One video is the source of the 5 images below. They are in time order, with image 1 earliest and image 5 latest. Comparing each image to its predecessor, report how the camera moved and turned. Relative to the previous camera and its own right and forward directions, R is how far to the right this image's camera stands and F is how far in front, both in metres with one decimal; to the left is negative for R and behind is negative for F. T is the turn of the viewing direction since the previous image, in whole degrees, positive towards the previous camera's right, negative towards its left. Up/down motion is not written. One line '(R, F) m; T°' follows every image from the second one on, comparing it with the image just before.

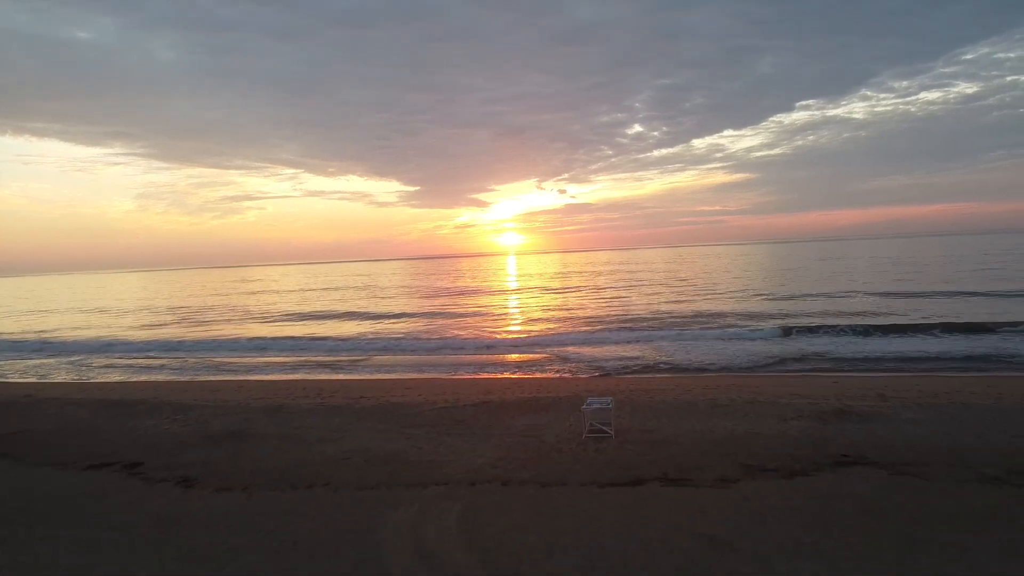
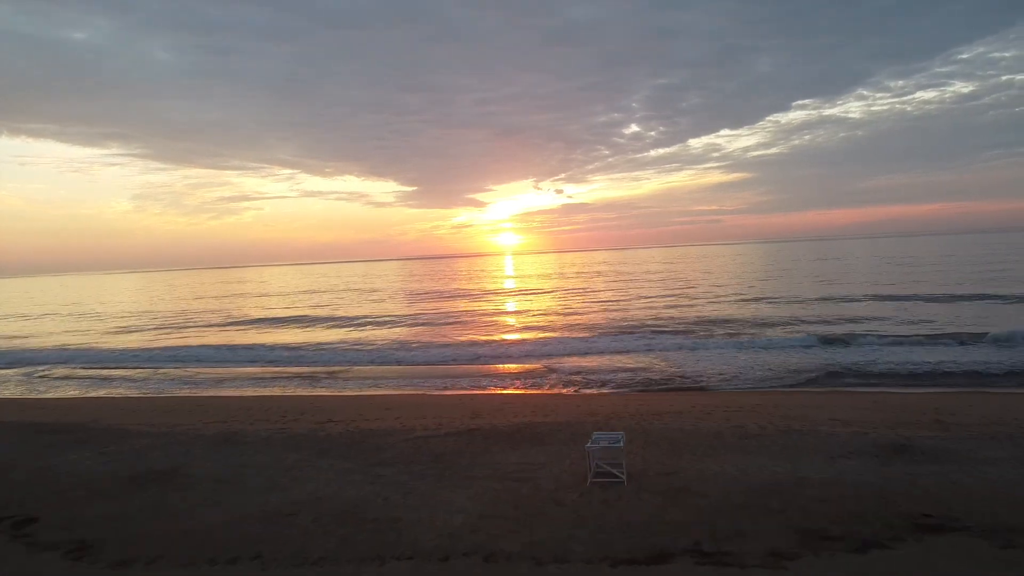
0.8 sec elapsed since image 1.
(+0.1, +1.4) m; 0°
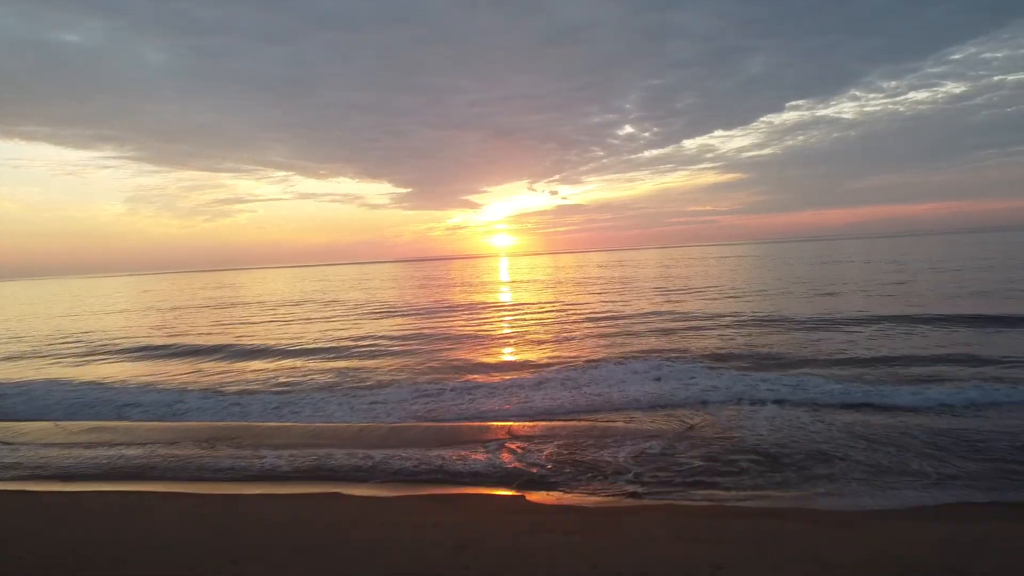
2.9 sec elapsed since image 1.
(+0.3, +4.6) m; 0°
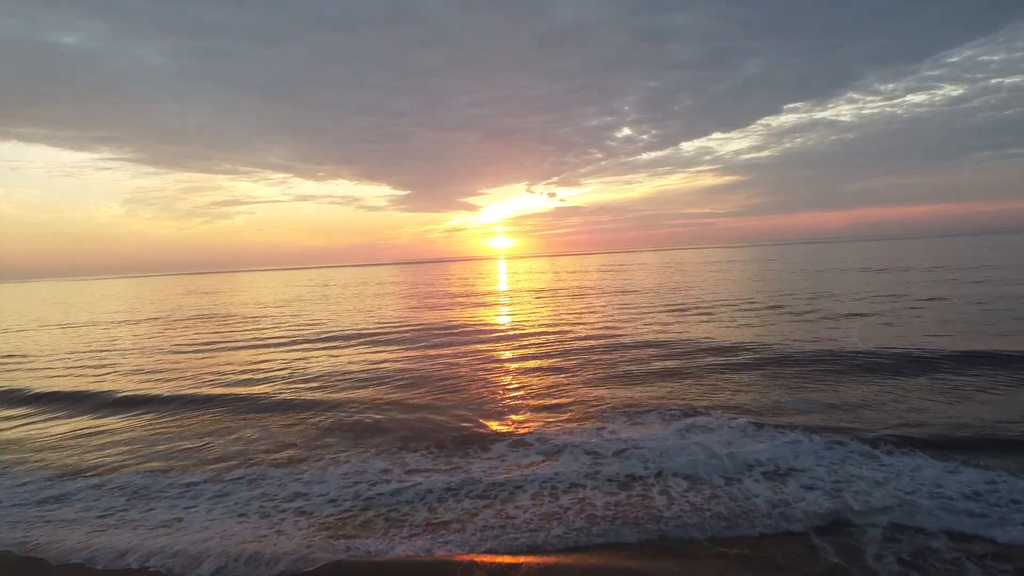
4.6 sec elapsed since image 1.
(+0.2, +4.3) m; 0°
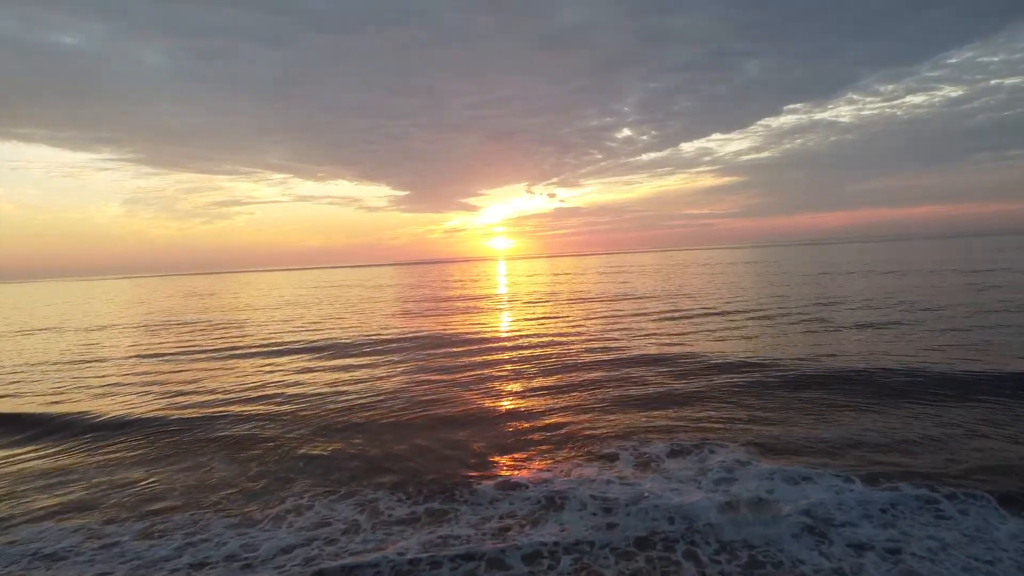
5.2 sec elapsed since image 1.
(+0.1, +1.6) m; 0°
